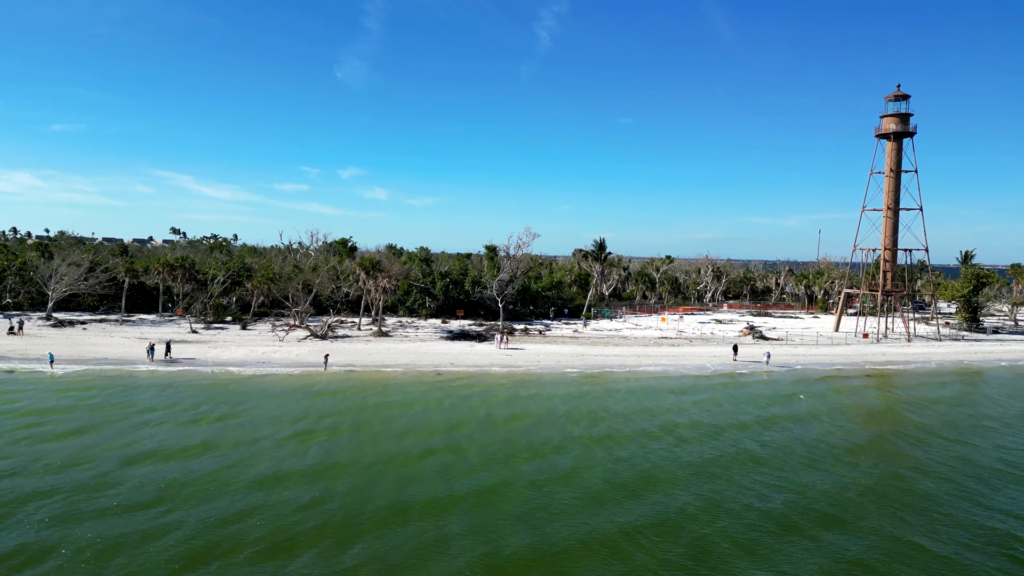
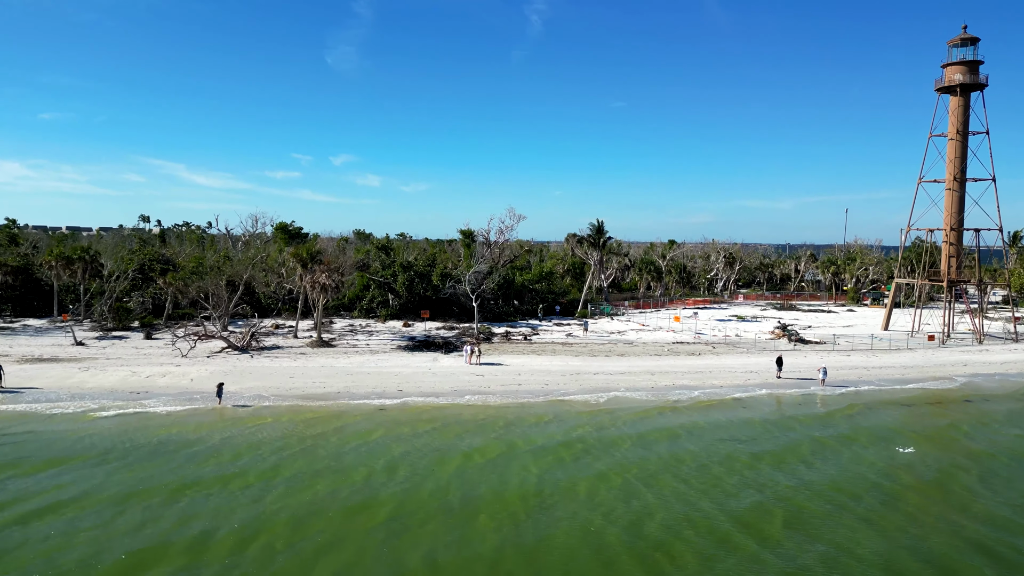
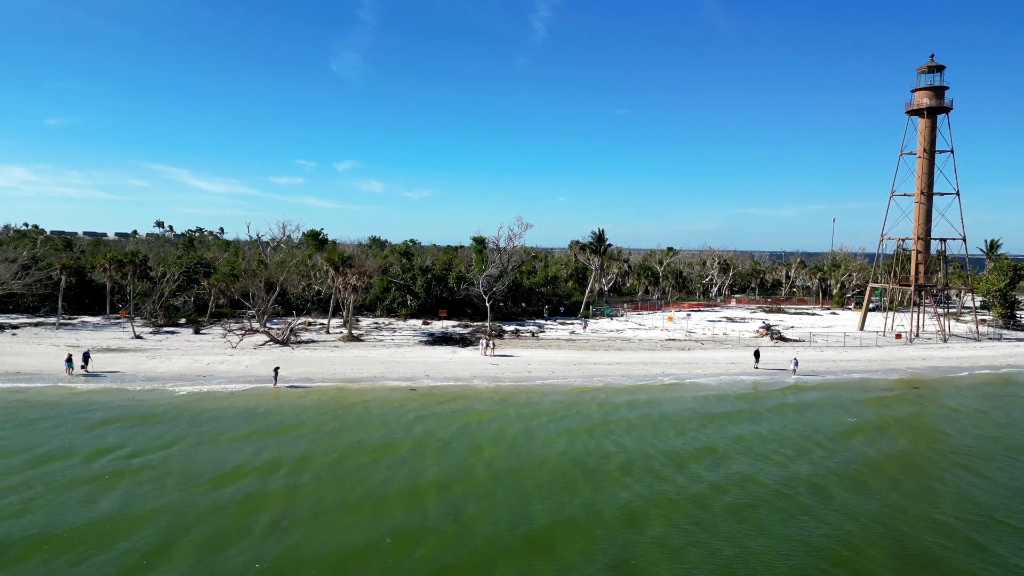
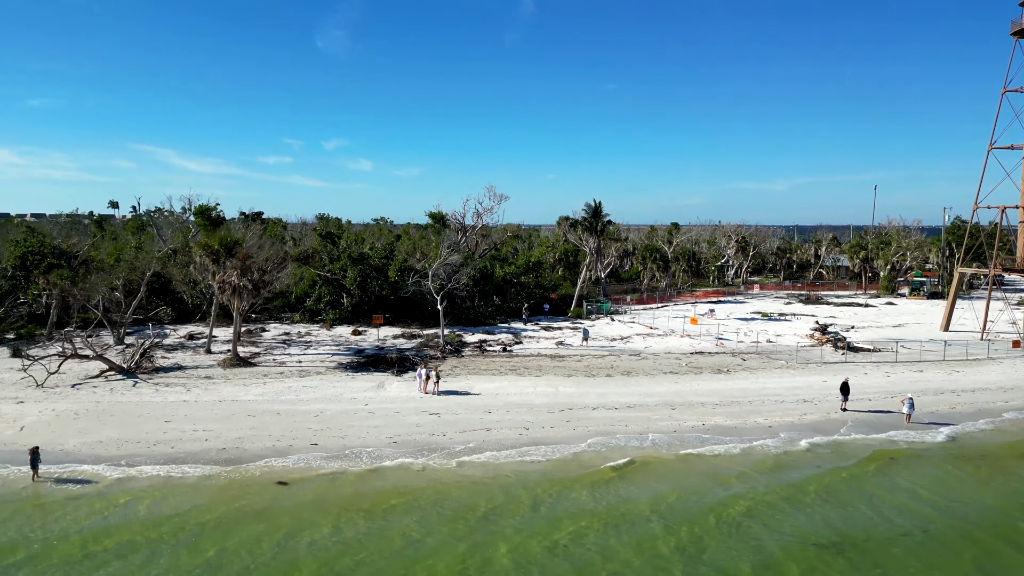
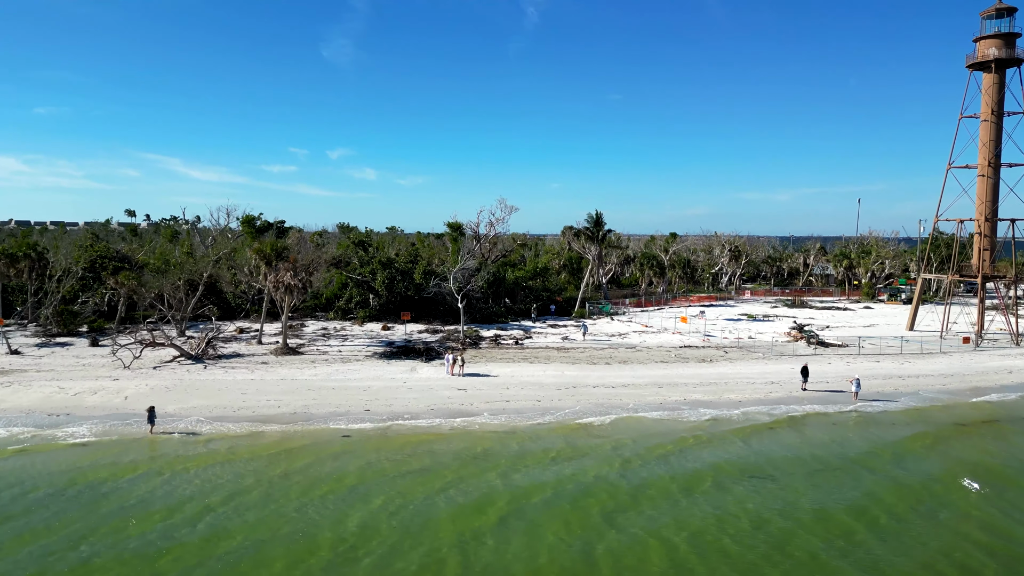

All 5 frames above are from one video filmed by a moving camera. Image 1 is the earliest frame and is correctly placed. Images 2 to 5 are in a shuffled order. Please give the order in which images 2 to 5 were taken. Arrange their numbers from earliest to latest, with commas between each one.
3, 2, 5, 4
